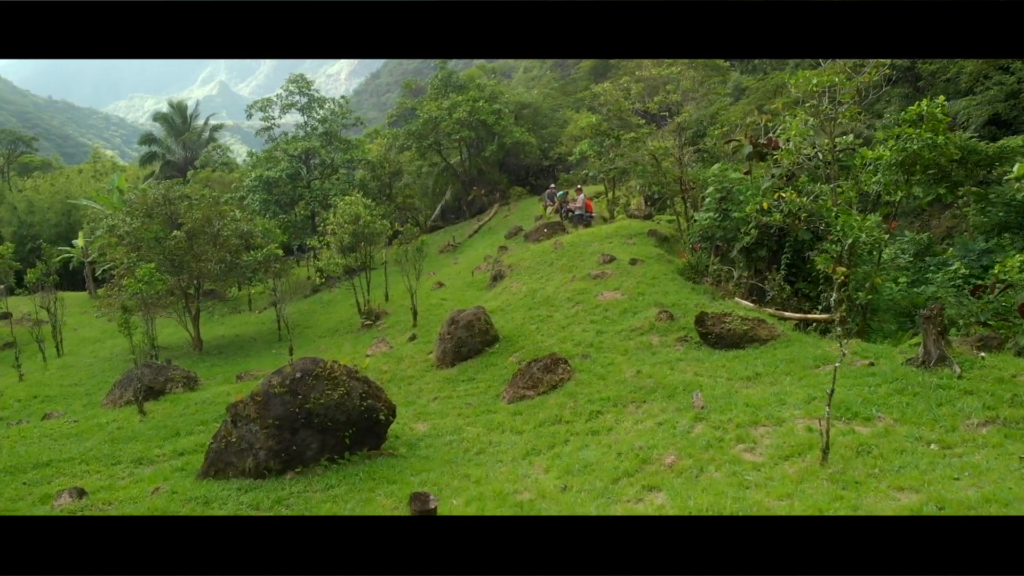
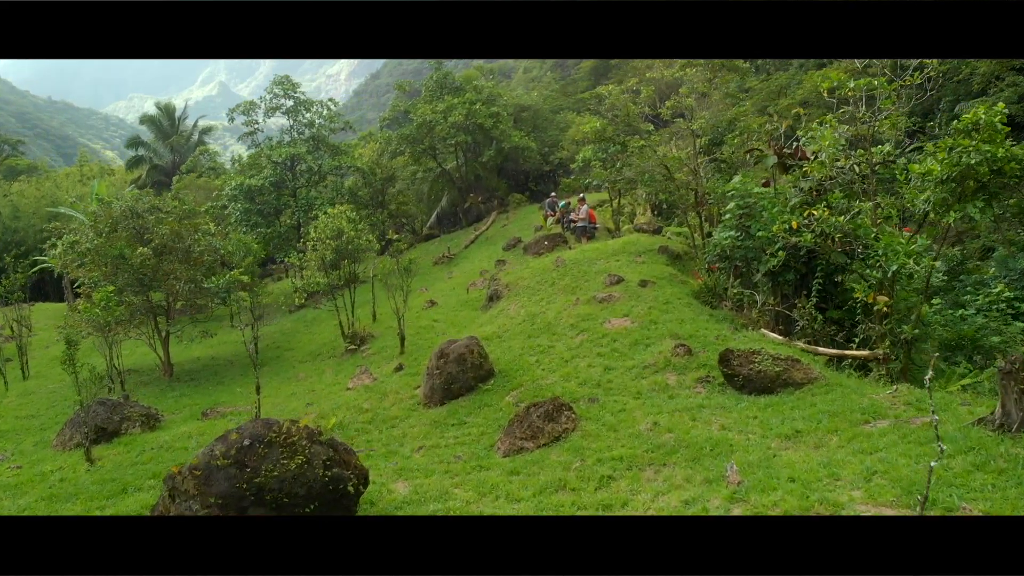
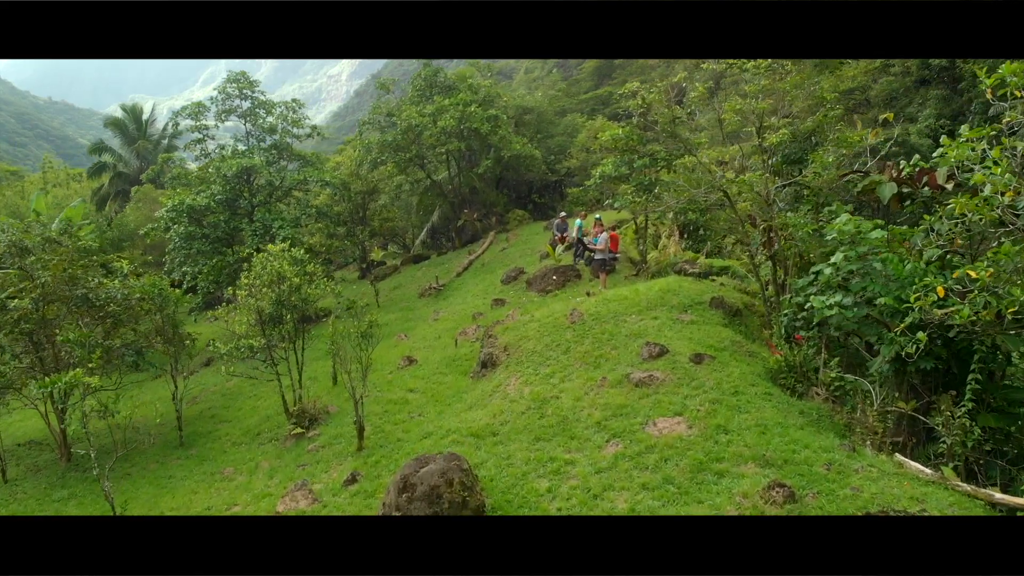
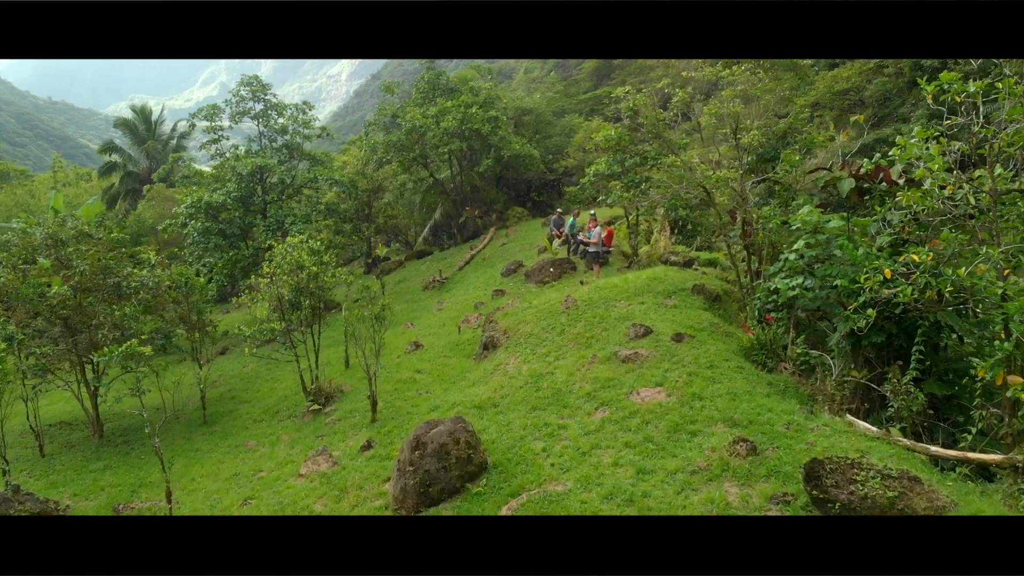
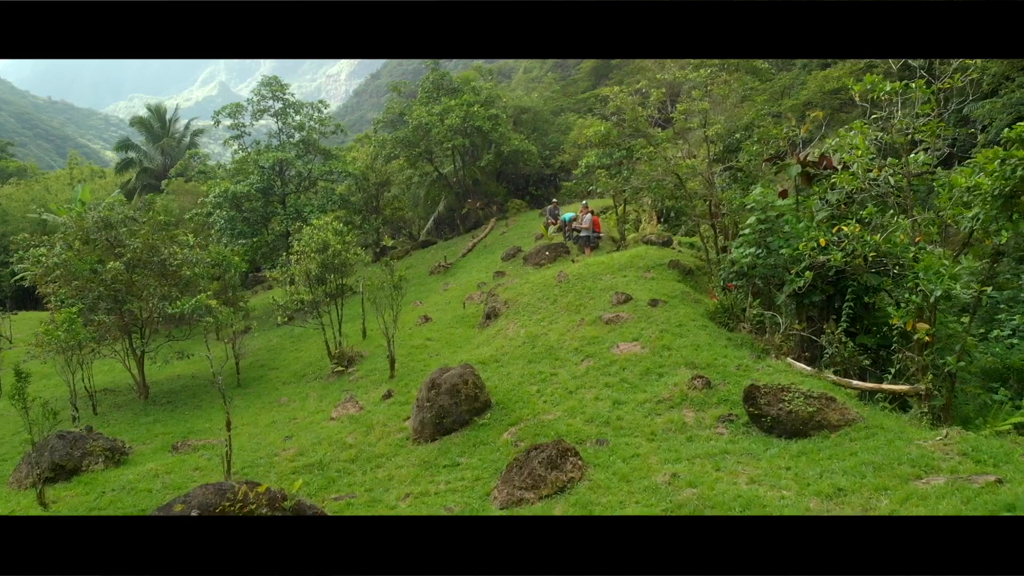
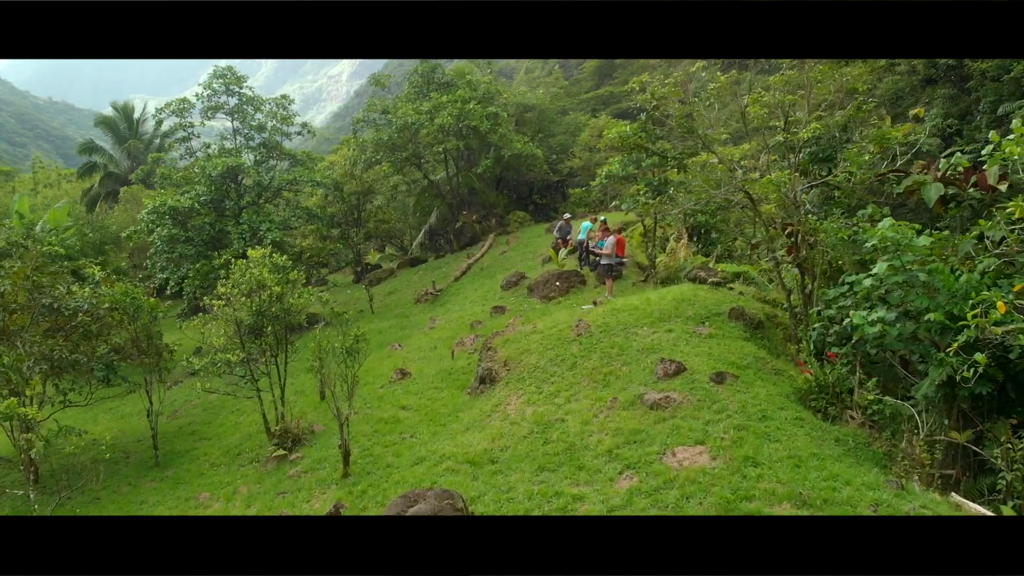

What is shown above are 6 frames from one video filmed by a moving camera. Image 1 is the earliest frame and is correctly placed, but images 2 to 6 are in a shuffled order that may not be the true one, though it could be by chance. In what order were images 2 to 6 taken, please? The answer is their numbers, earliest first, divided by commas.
2, 5, 4, 3, 6
